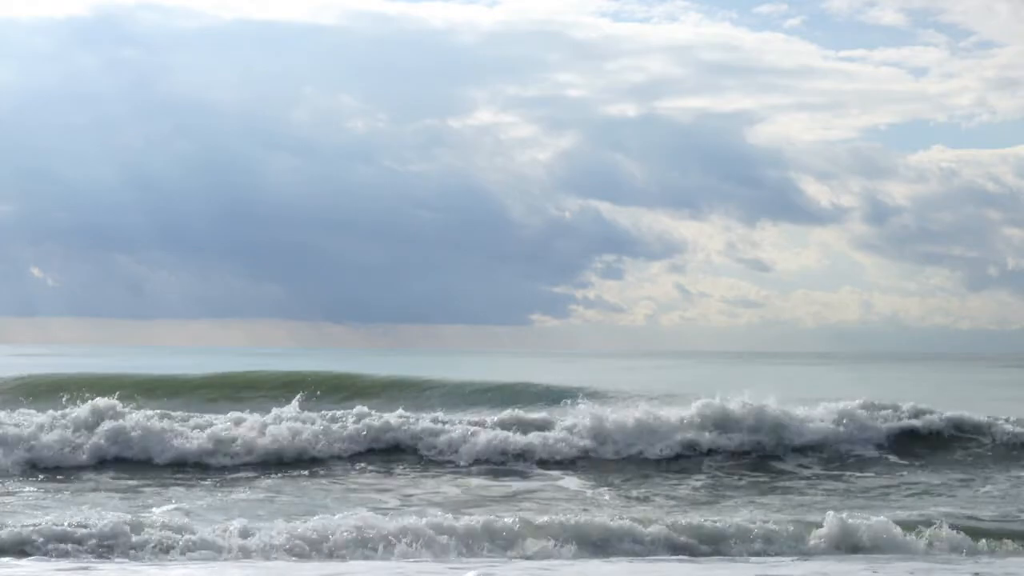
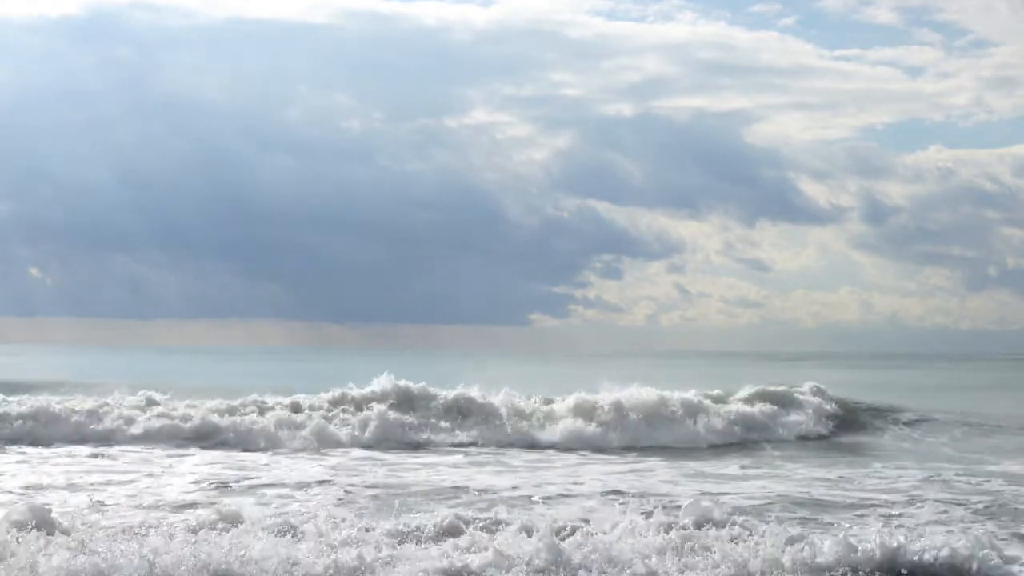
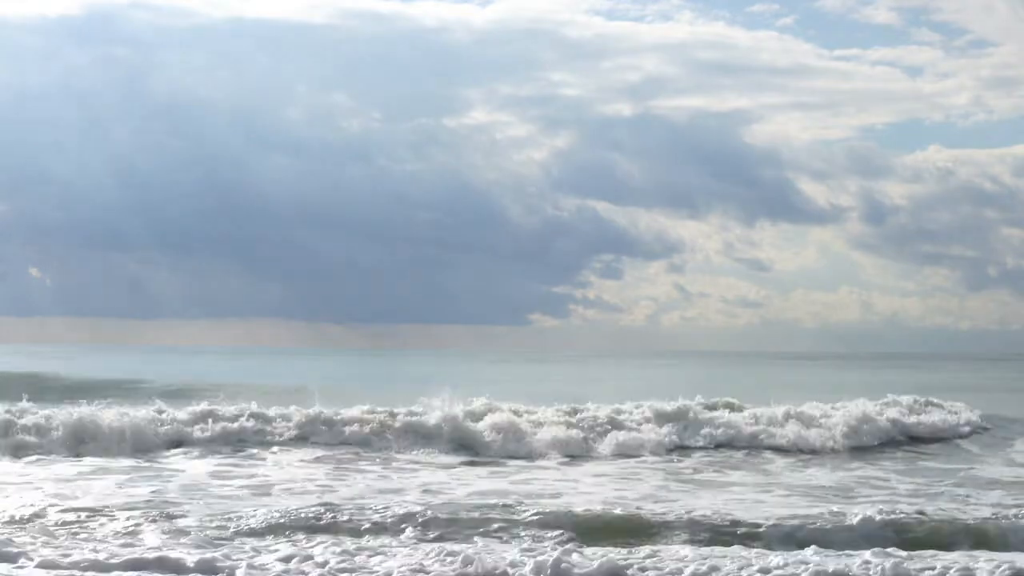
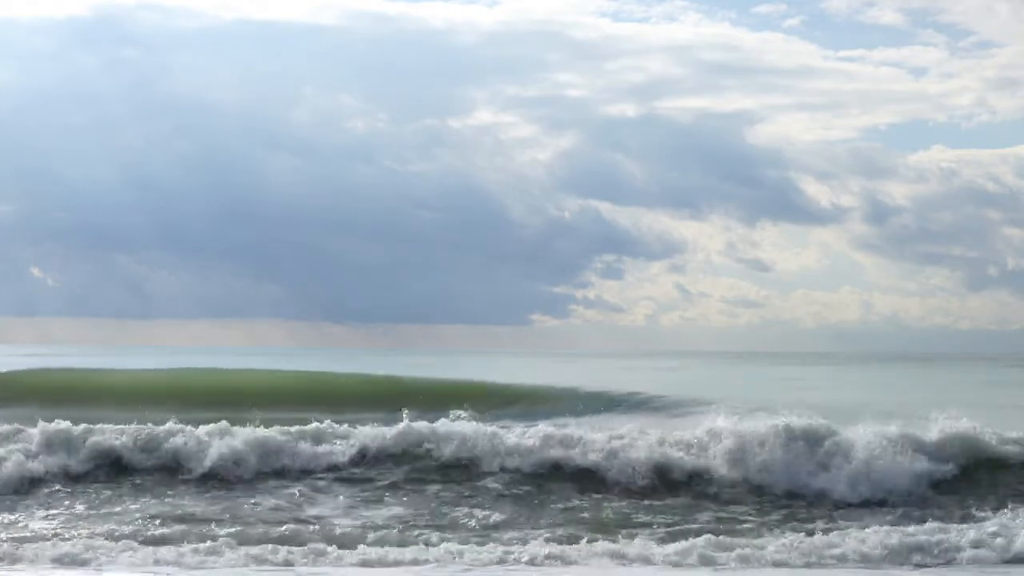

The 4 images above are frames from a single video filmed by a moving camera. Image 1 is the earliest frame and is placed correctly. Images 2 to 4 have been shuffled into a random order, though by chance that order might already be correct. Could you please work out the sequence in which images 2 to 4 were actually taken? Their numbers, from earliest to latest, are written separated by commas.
4, 2, 3
